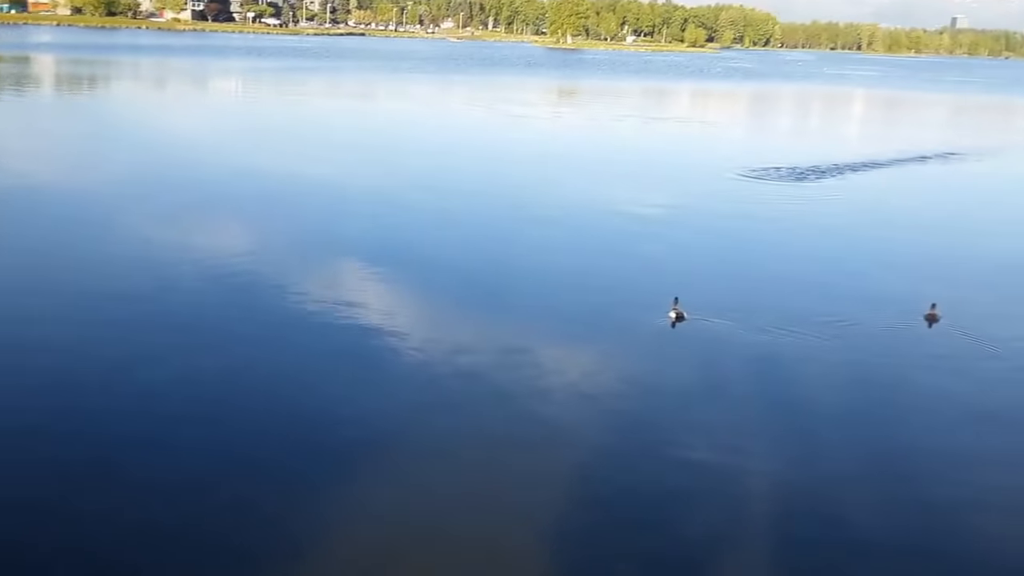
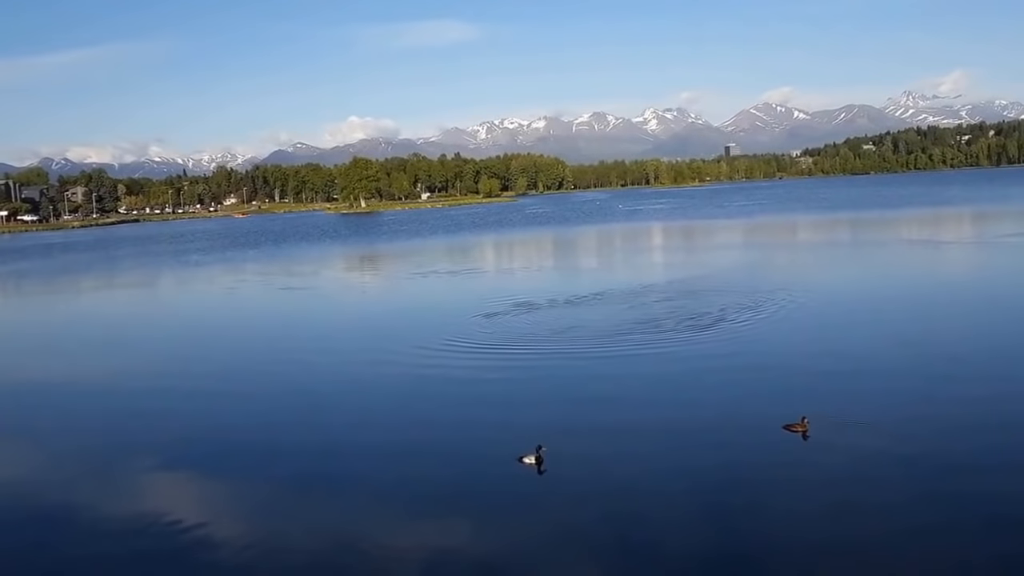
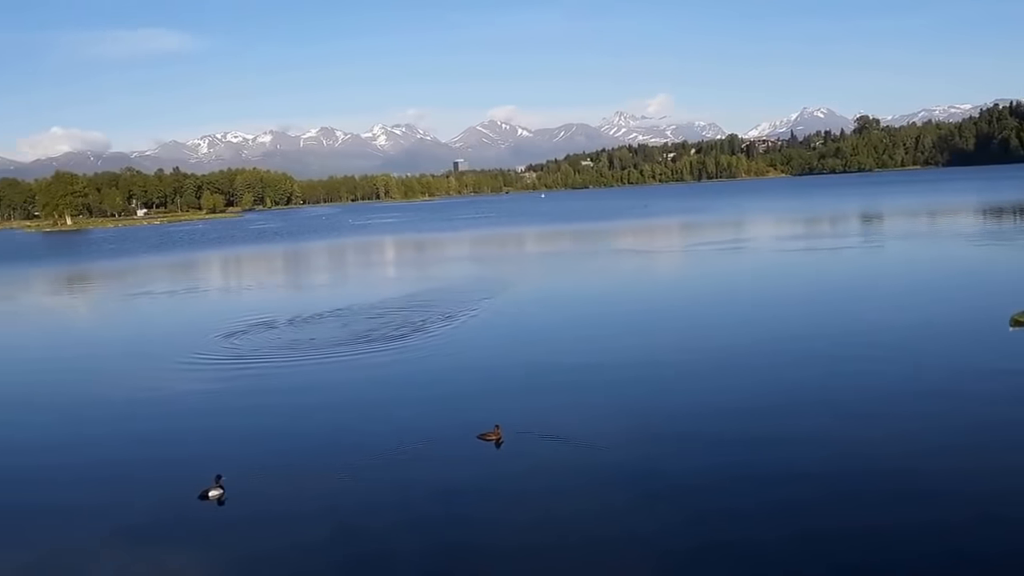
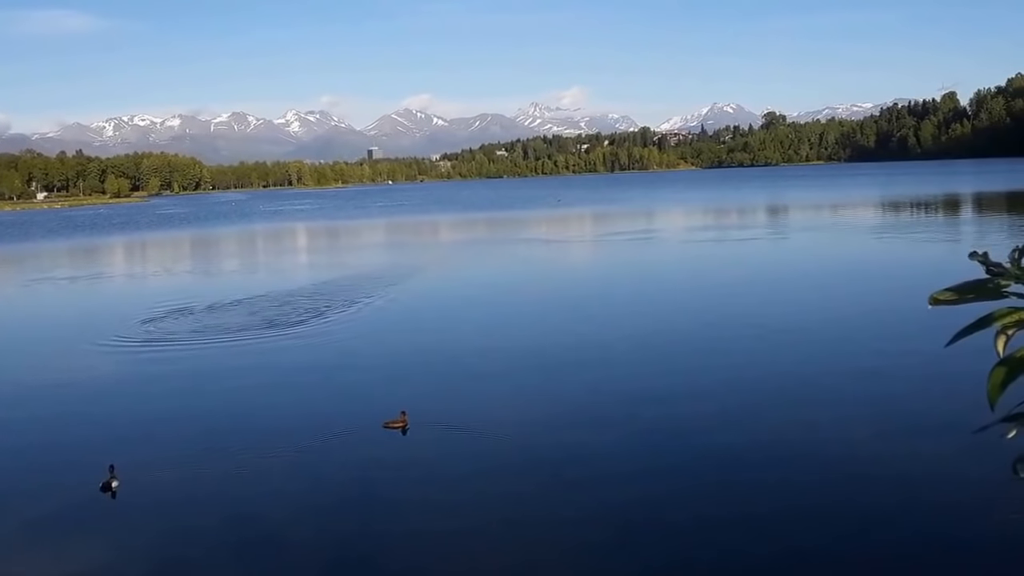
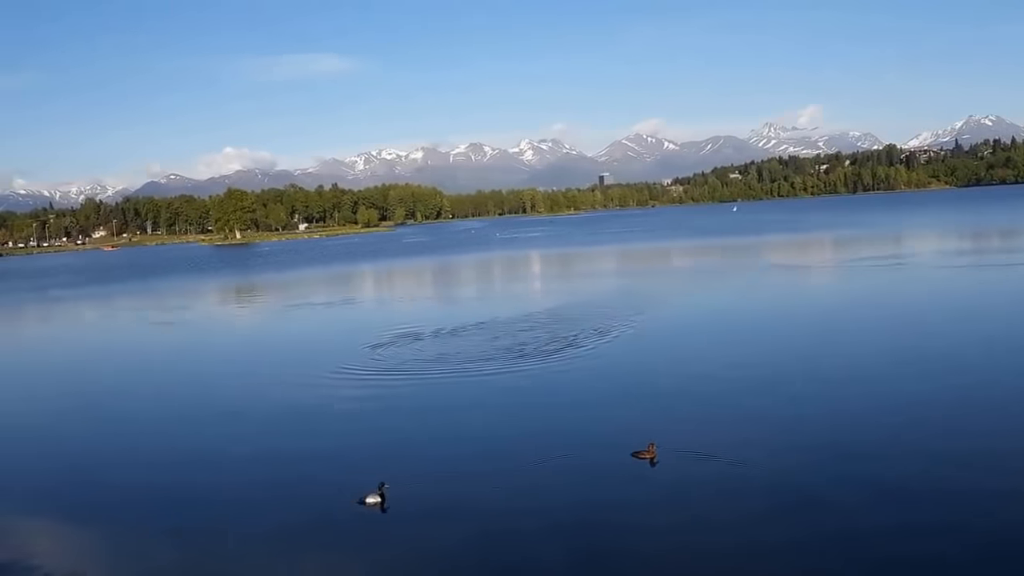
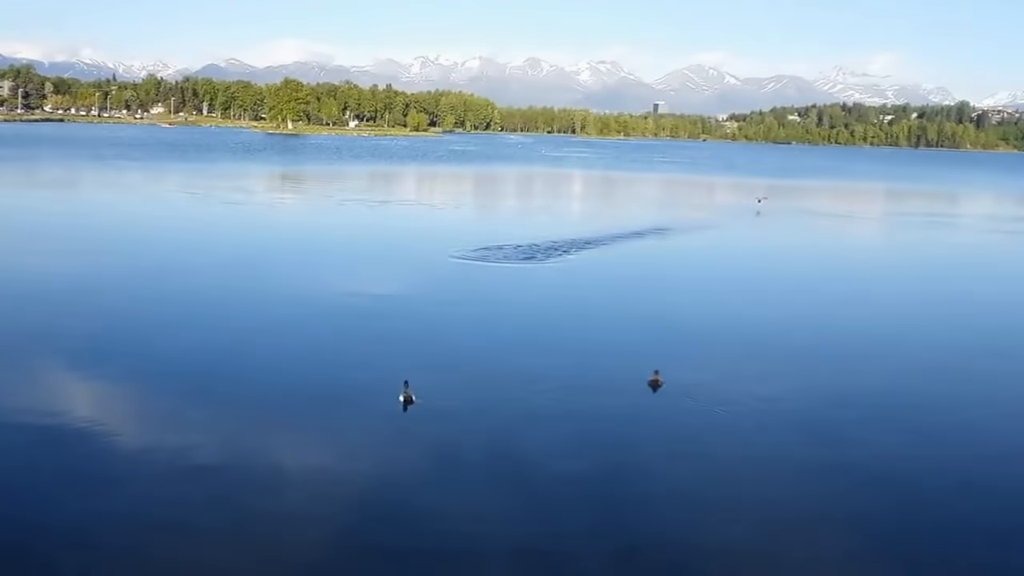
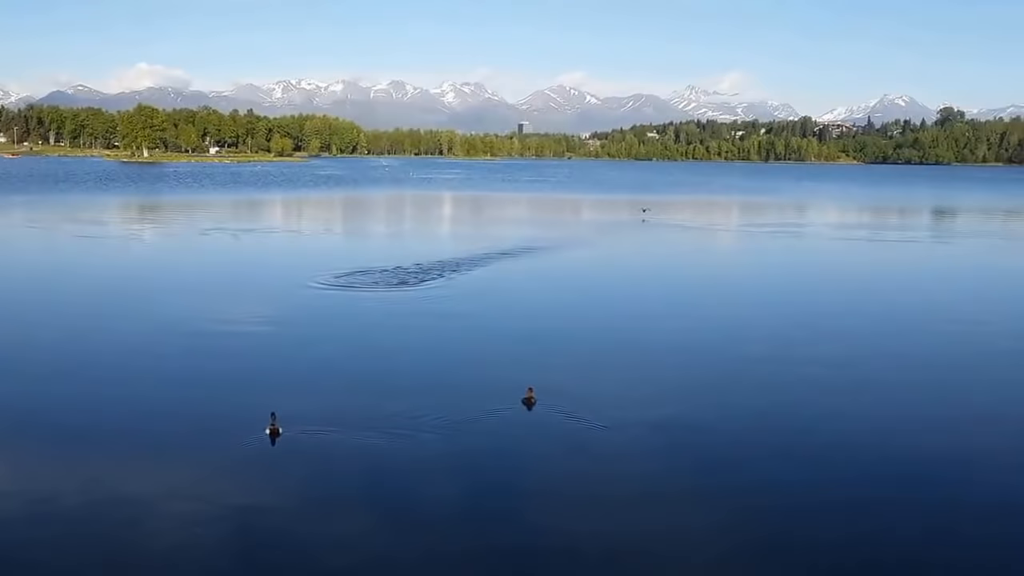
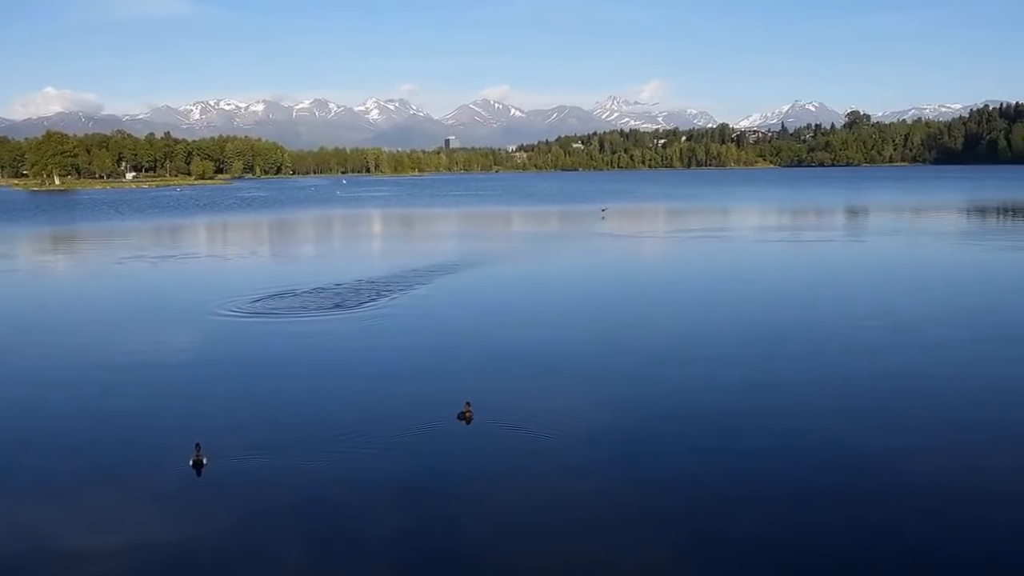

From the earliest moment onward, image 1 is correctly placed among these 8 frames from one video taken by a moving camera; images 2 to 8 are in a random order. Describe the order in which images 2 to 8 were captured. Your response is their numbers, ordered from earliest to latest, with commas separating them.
6, 7, 8, 4, 3, 5, 2
